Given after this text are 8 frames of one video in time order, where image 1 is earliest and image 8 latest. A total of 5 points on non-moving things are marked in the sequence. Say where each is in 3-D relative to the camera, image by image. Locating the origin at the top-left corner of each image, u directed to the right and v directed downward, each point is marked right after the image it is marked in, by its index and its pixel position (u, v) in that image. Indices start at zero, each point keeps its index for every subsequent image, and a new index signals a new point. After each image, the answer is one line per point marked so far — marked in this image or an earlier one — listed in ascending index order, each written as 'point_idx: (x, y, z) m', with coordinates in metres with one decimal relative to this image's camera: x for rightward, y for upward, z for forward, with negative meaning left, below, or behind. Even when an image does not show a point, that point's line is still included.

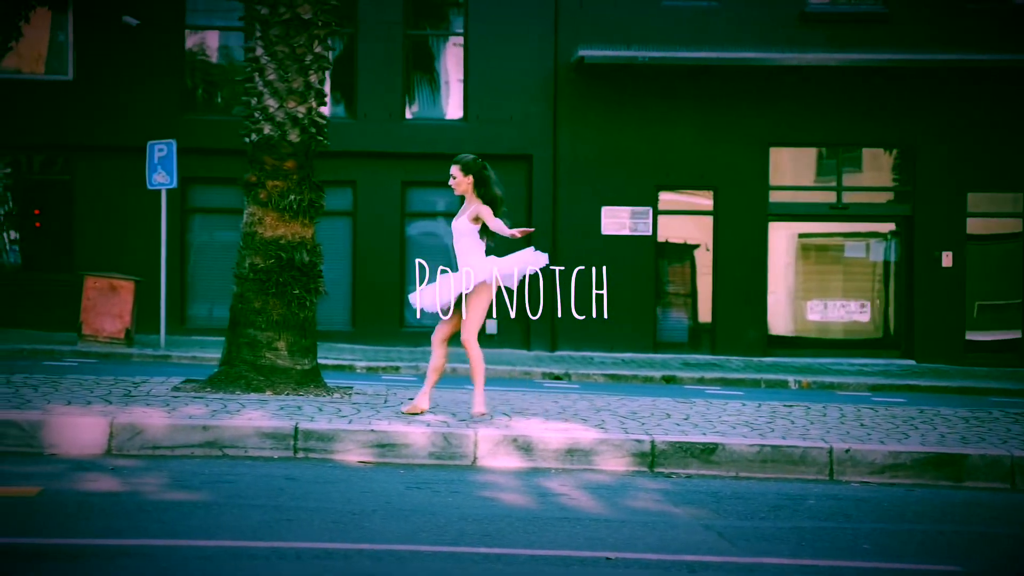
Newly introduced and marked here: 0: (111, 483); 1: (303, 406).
0: (-2.0, -1.0, +4.8) m
1: (-1.3, -0.7, +6.0) m
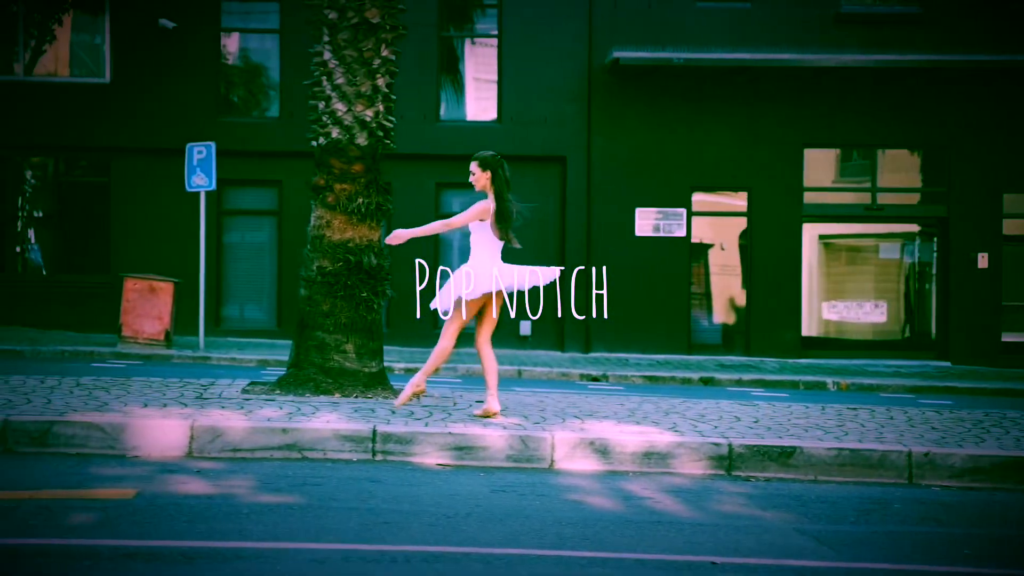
0: (-1.6, -1.0, +4.8) m
1: (-0.9, -0.8, +6.0) m
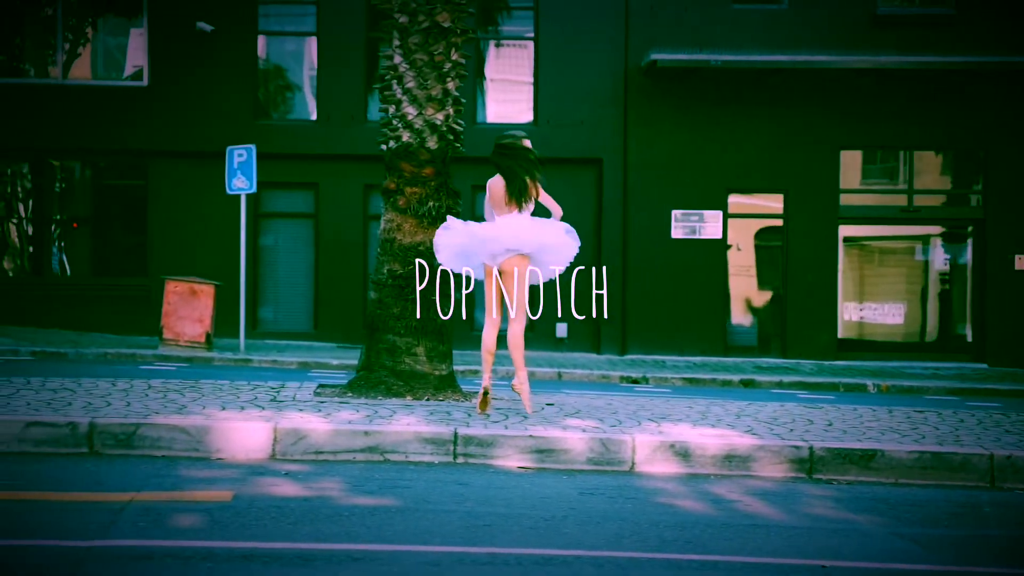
0: (-1.1, -1.0, +4.8) m
1: (-0.4, -0.8, +6.0) m
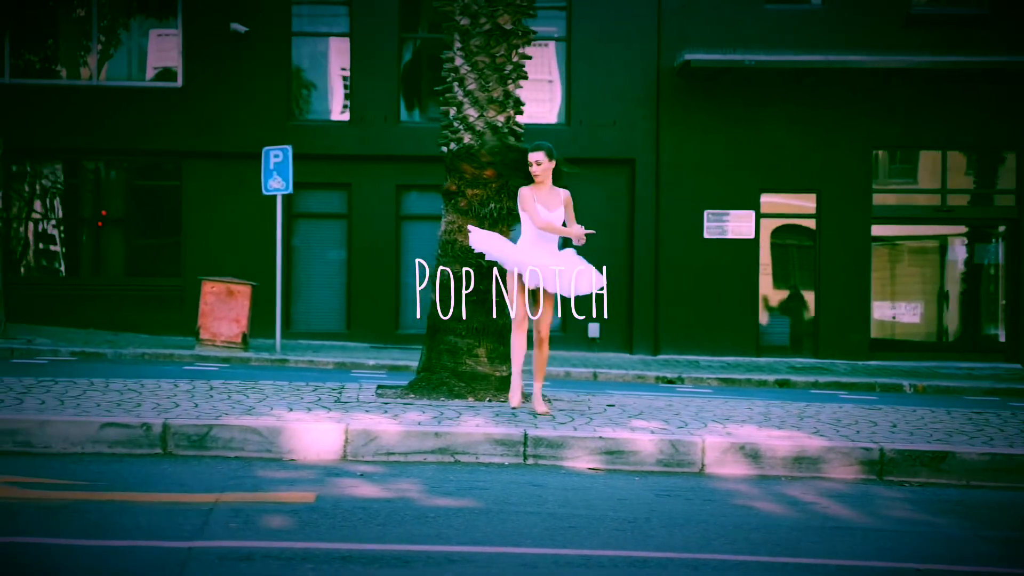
0: (-0.7, -1.0, +4.9) m
1: (0.0, -0.8, +6.0) m
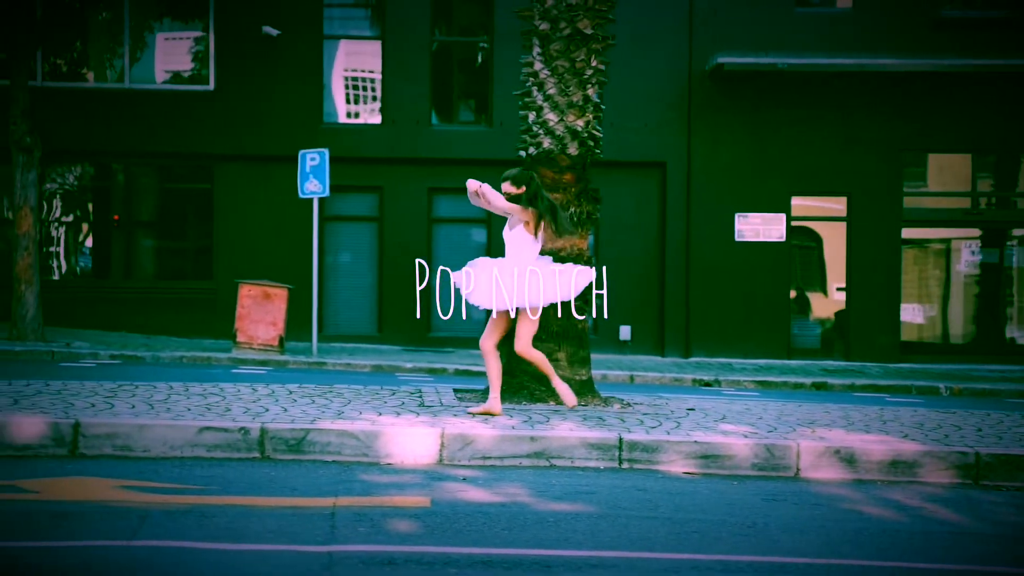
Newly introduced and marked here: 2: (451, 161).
0: (-0.2, -1.0, +4.9) m
1: (+0.6, -0.8, +6.0) m
2: (-1.1, +2.2, +16.5) m
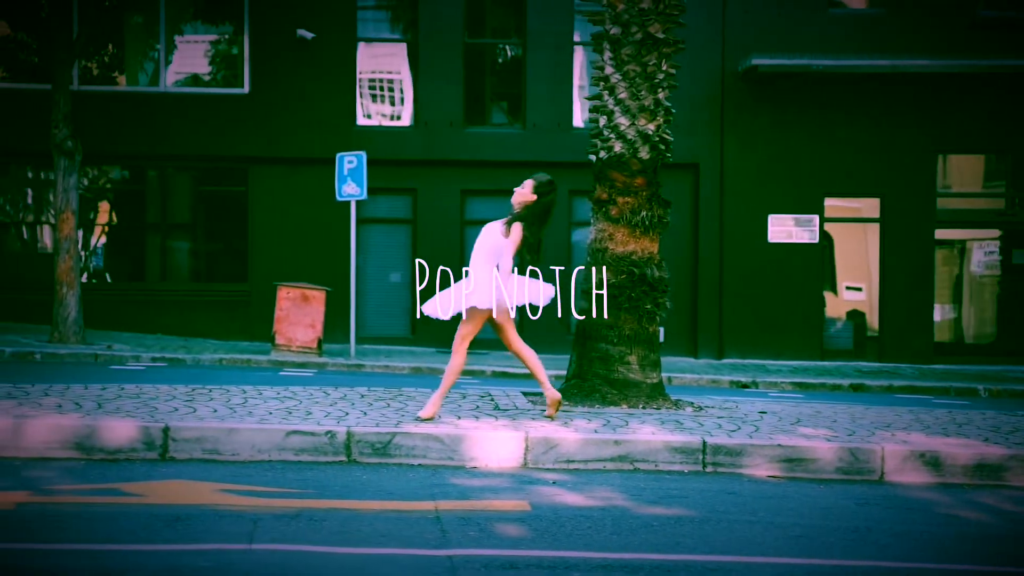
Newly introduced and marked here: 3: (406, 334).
0: (+0.3, -1.1, +4.9) m
1: (+1.1, -0.8, +6.1) m
2: (-0.5, +2.2, +16.5) m
3: (-1.9, -0.8, +16.6) m
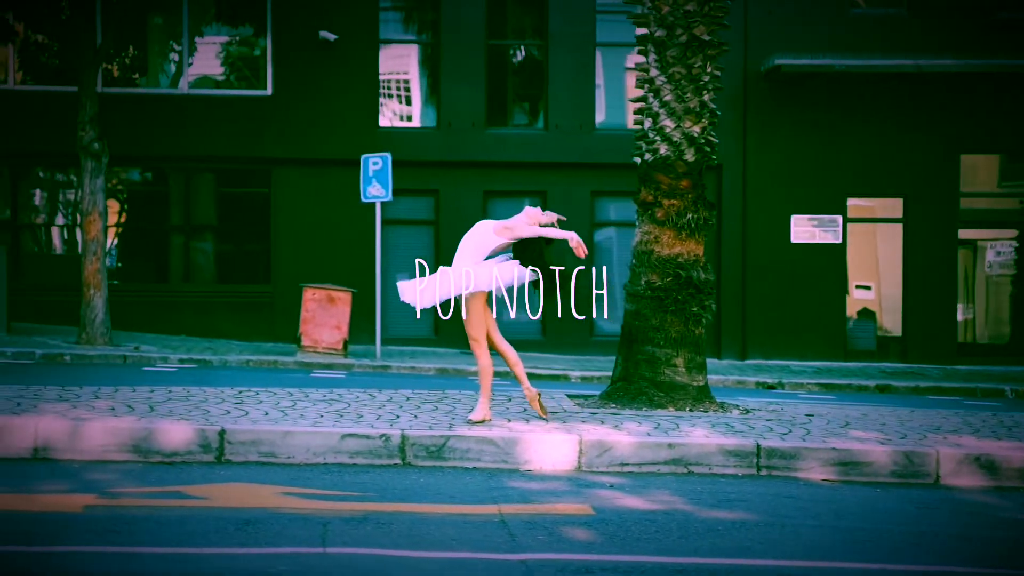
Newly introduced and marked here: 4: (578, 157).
0: (+0.6, -1.1, +4.9) m
1: (+1.4, -0.9, +6.1) m
2: (-0.1, +2.2, +16.5) m
3: (-1.5, -0.8, +16.6) m
4: (+1.1, +2.3, +16.4) m
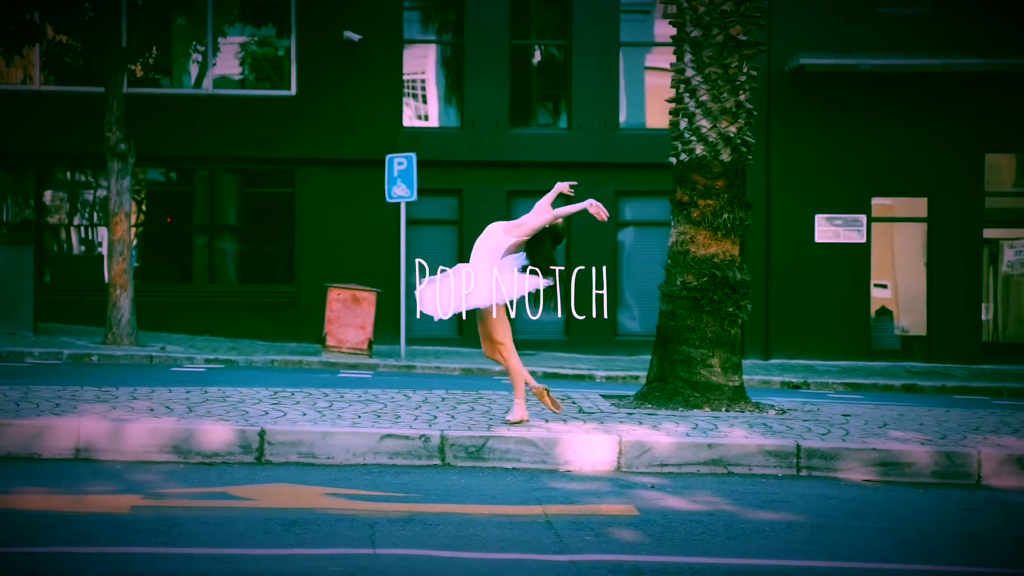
0: (+0.9, -1.1, +4.9) m
1: (+1.6, -0.9, +6.0) m
2: (+0.3, +2.2, +16.5) m
3: (-1.1, -0.8, +16.6) m
4: (+1.5, +2.3, +16.4) m
